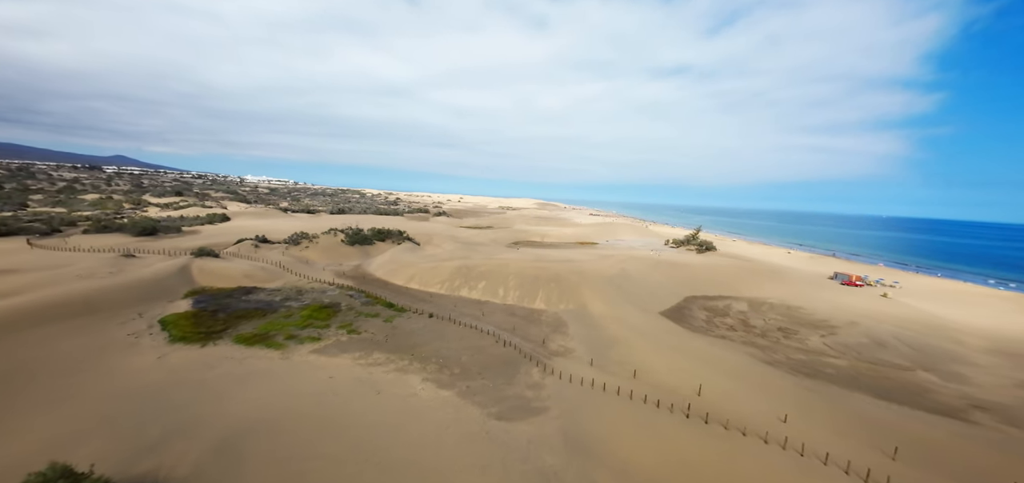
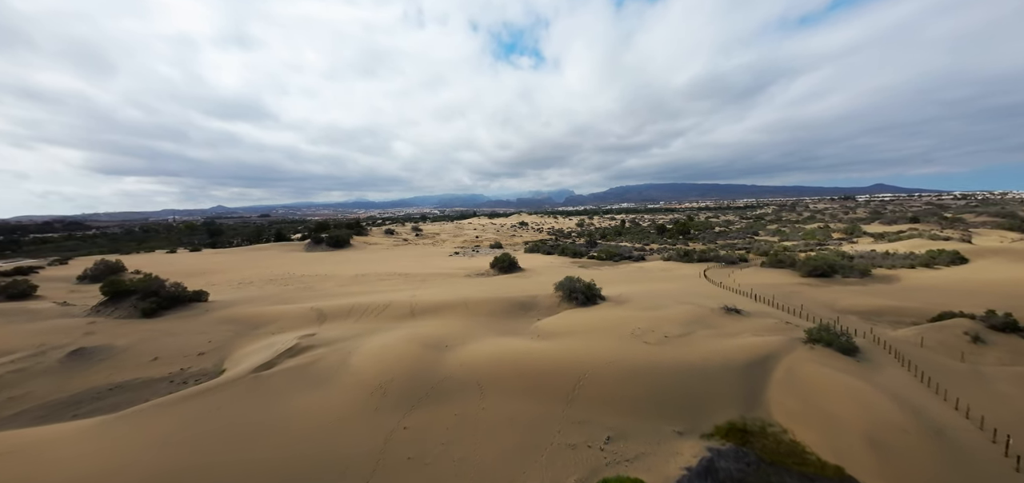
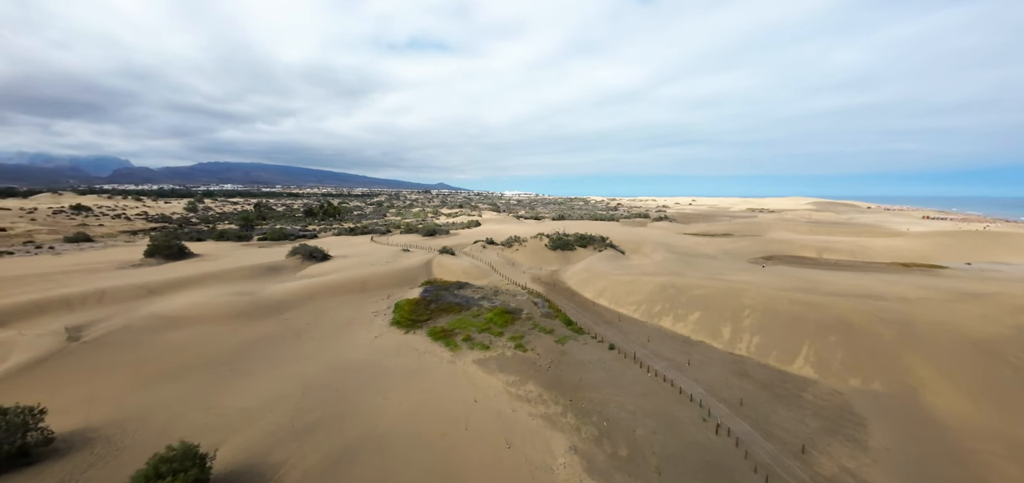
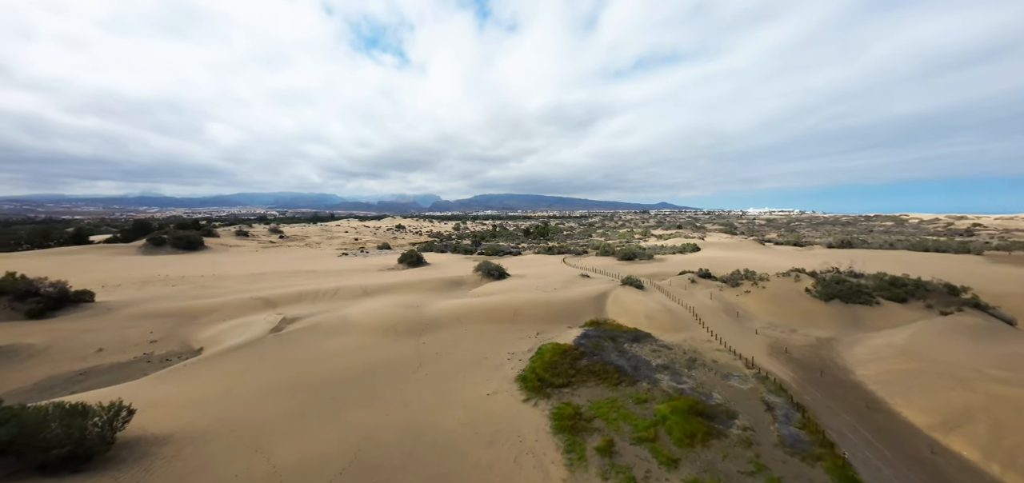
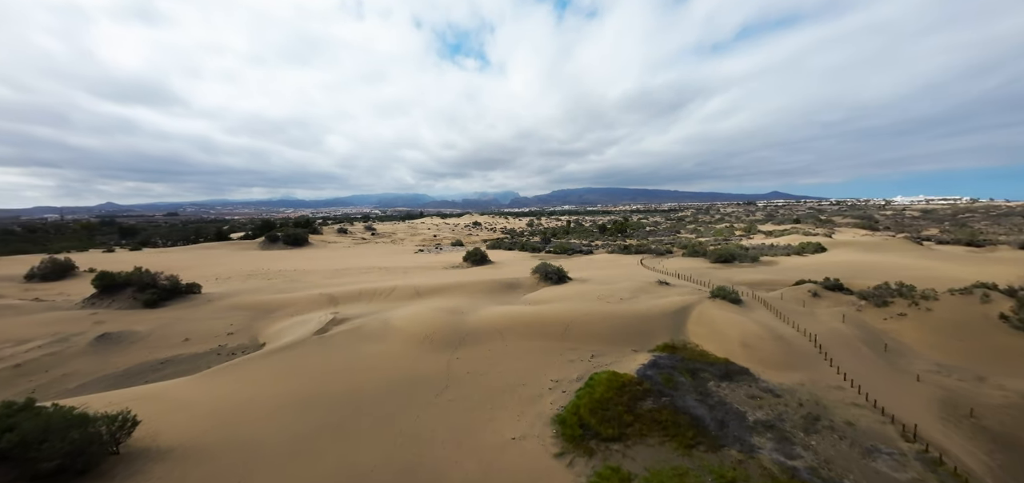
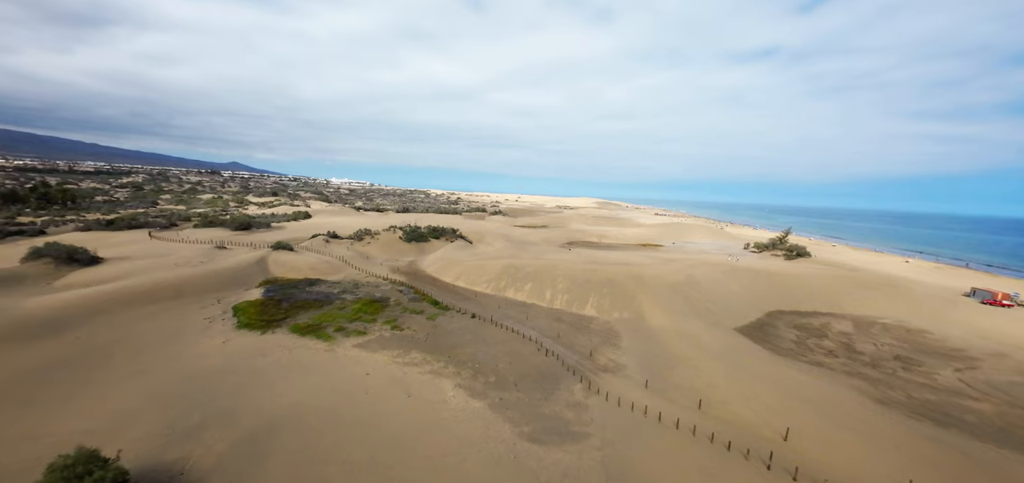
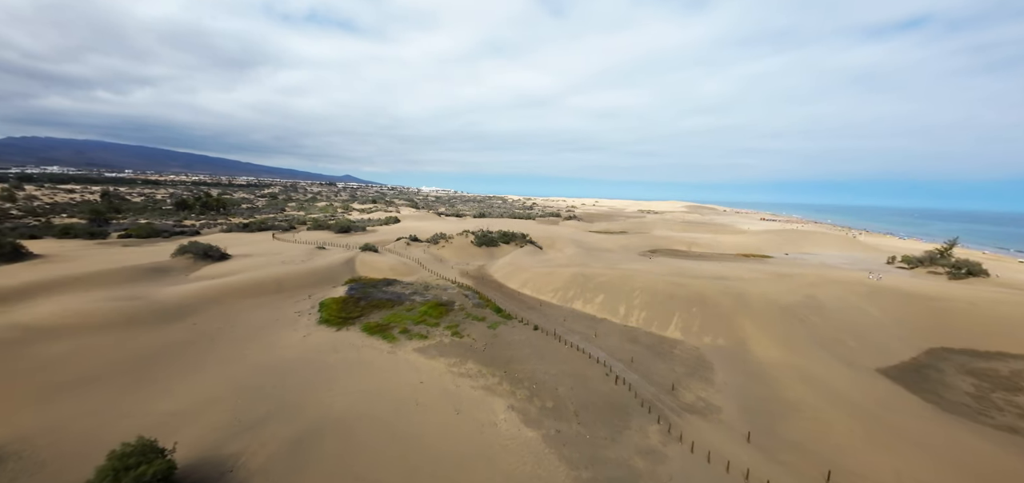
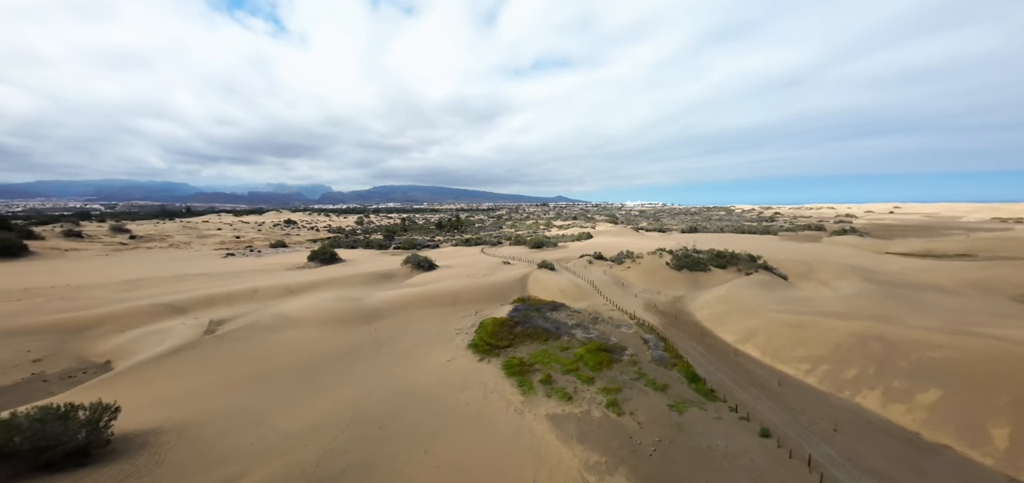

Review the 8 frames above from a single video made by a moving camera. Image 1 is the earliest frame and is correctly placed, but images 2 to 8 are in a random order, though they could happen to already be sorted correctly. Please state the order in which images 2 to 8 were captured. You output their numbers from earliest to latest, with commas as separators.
6, 7, 3, 8, 4, 5, 2
